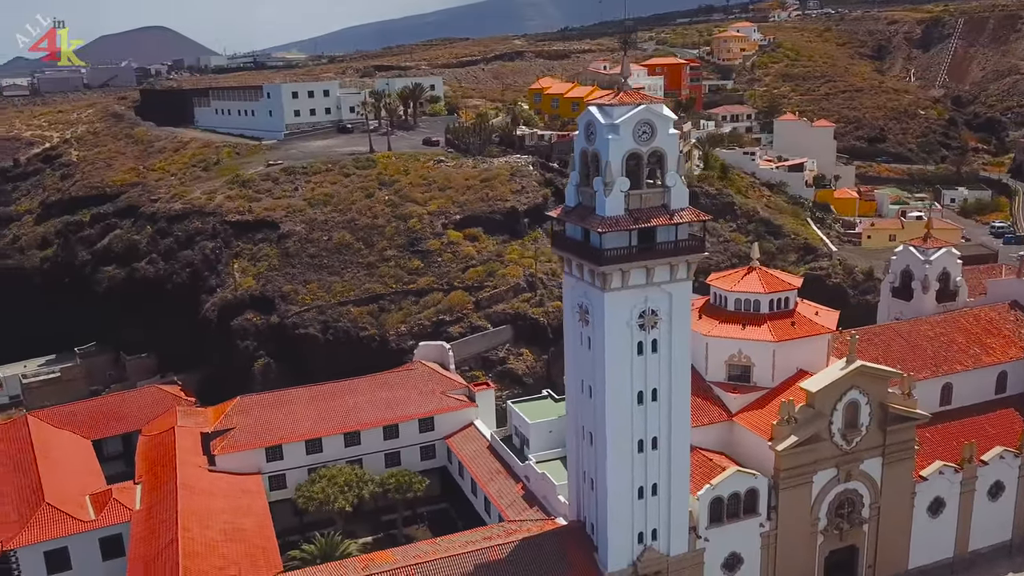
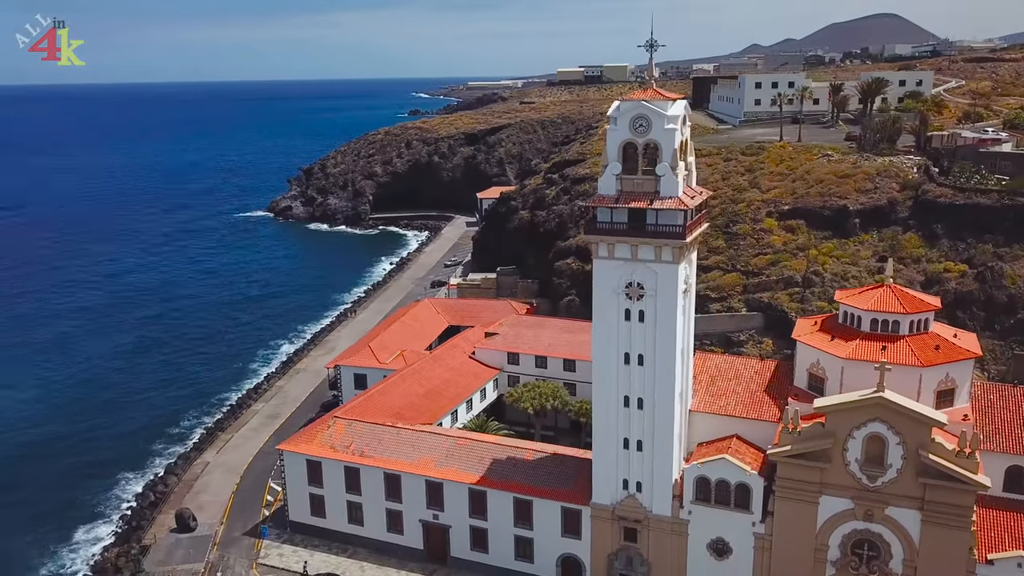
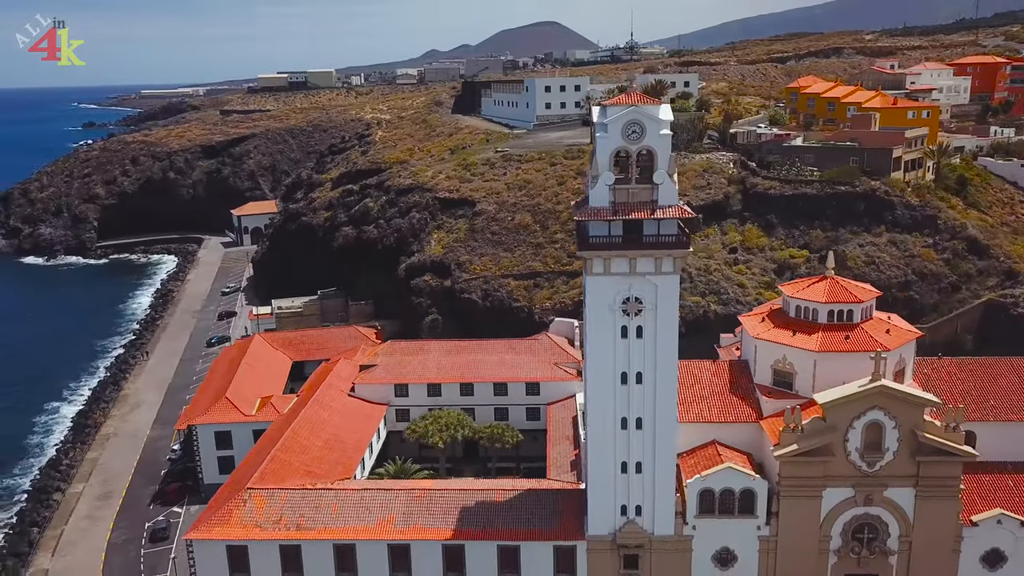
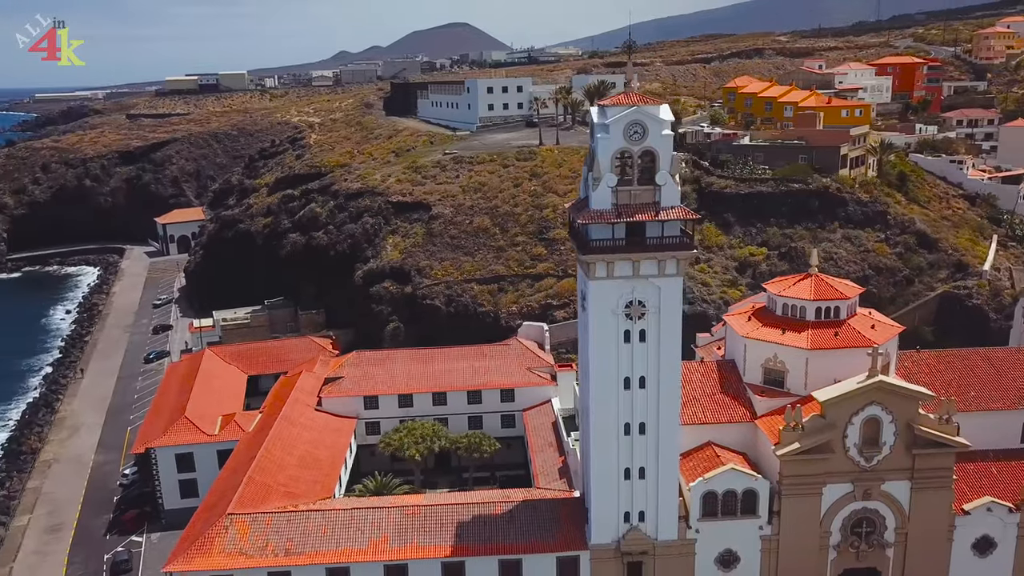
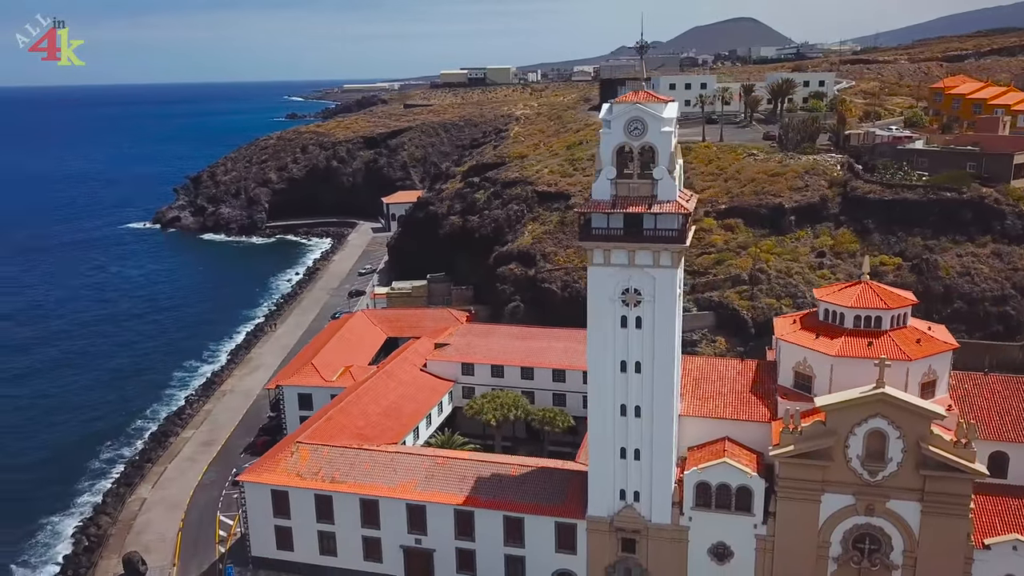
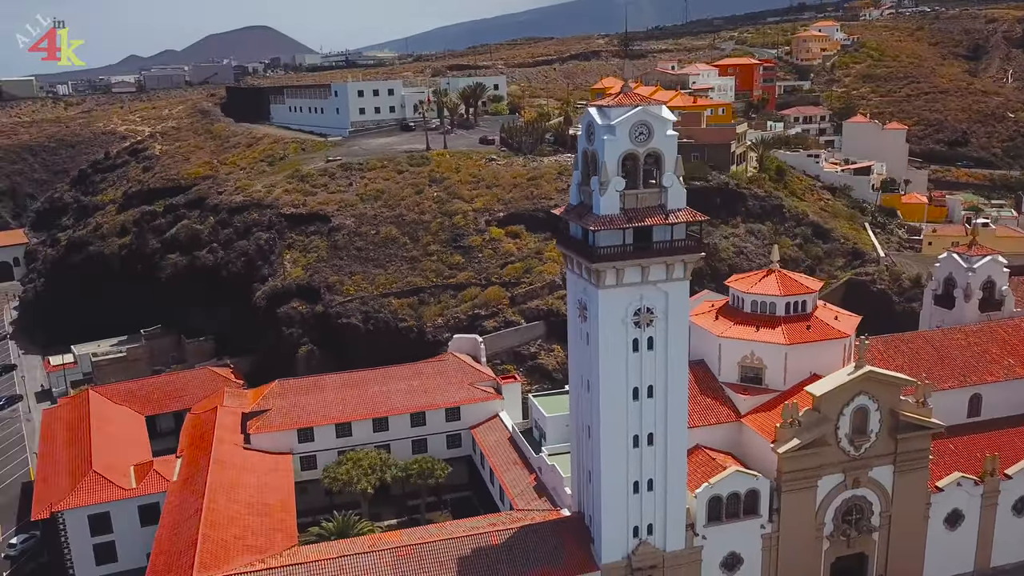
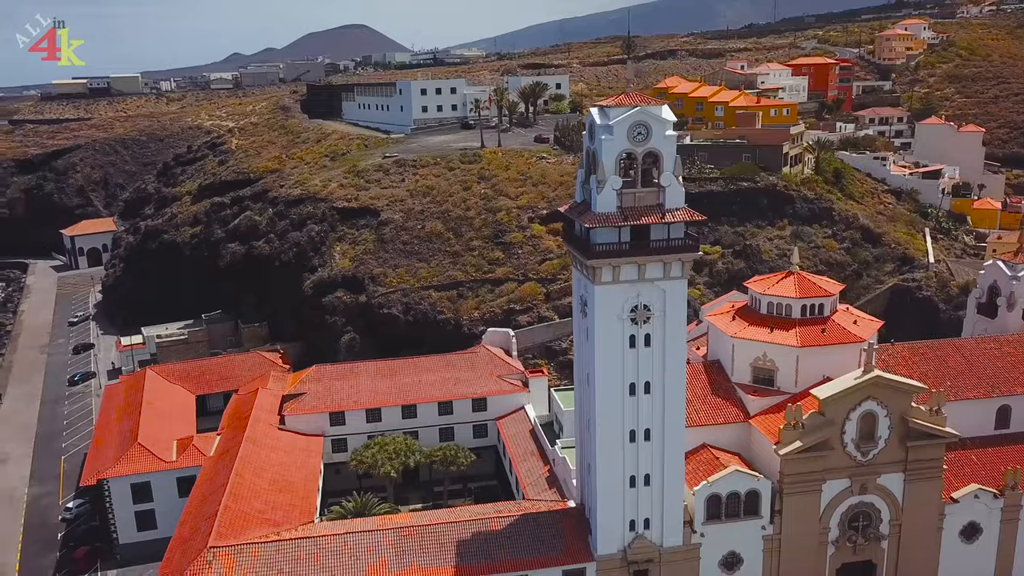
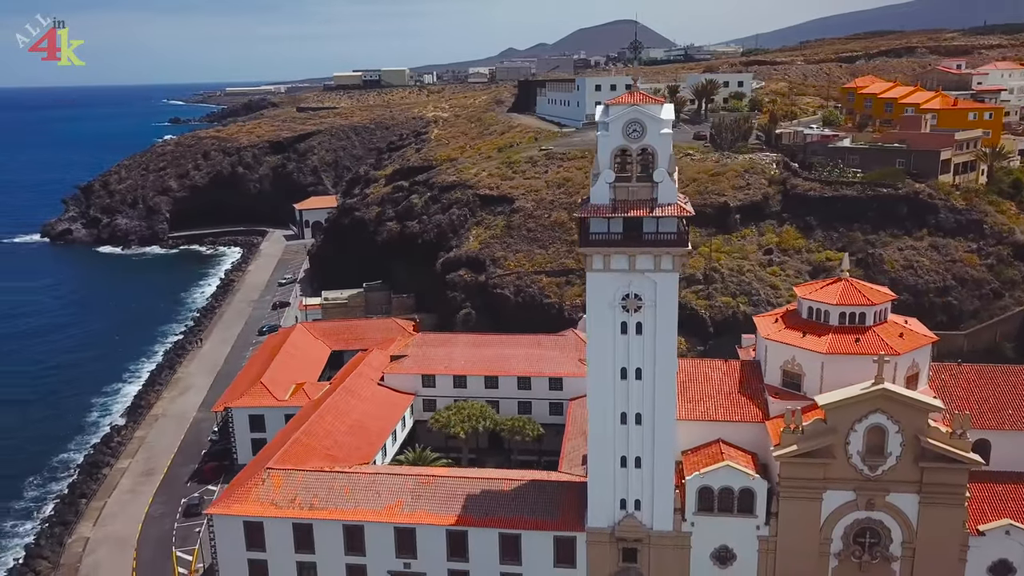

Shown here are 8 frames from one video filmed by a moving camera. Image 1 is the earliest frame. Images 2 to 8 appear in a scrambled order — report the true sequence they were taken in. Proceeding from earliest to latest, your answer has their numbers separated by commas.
6, 7, 4, 3, 8, 5, 2
